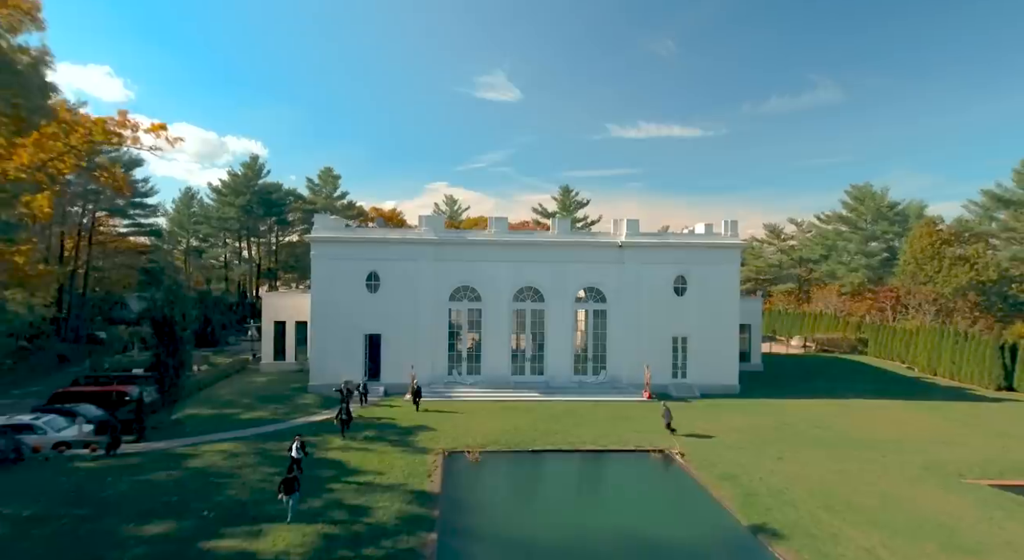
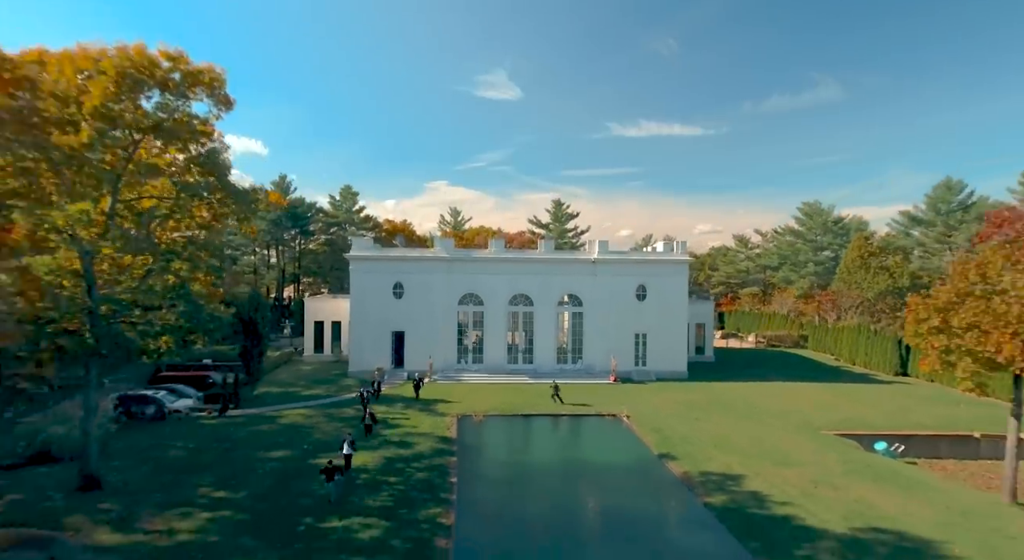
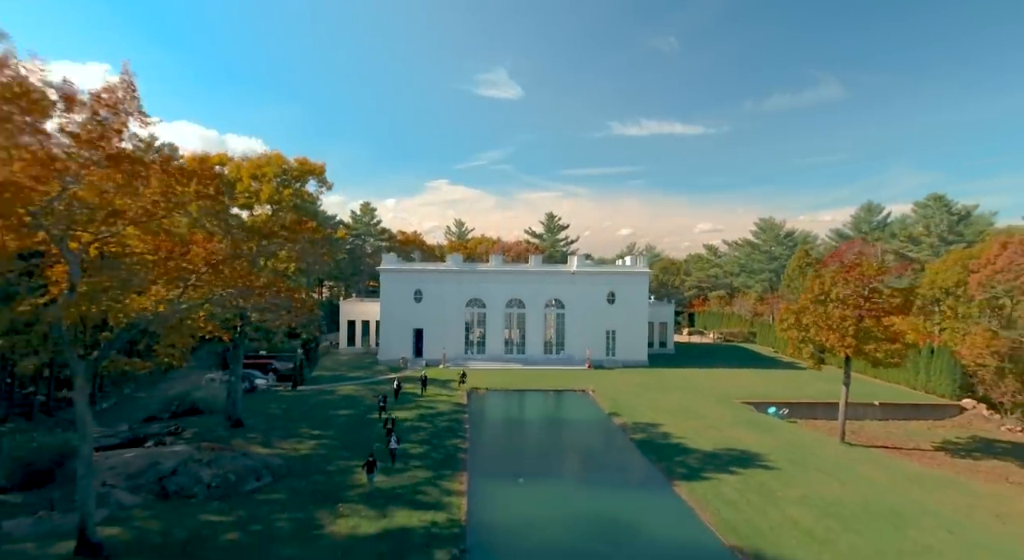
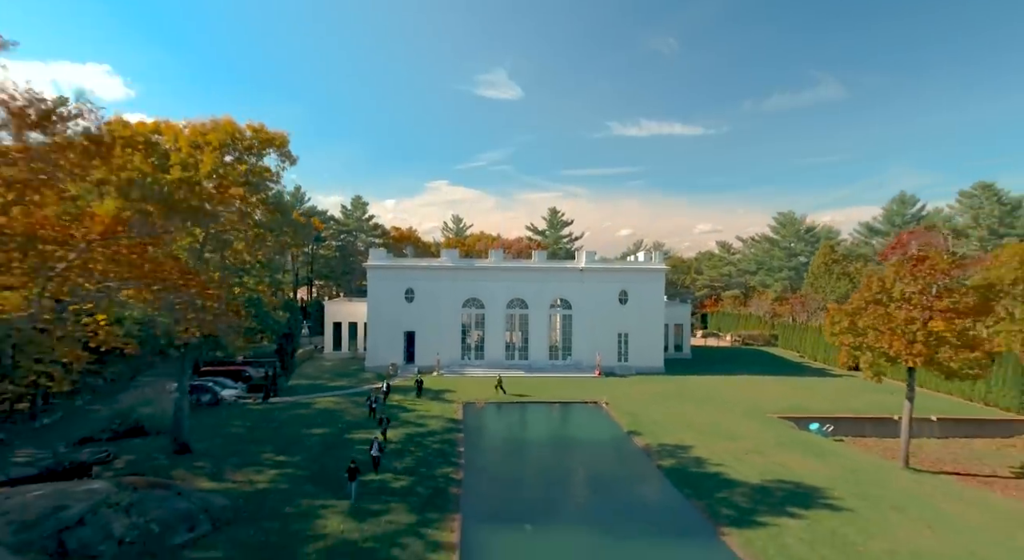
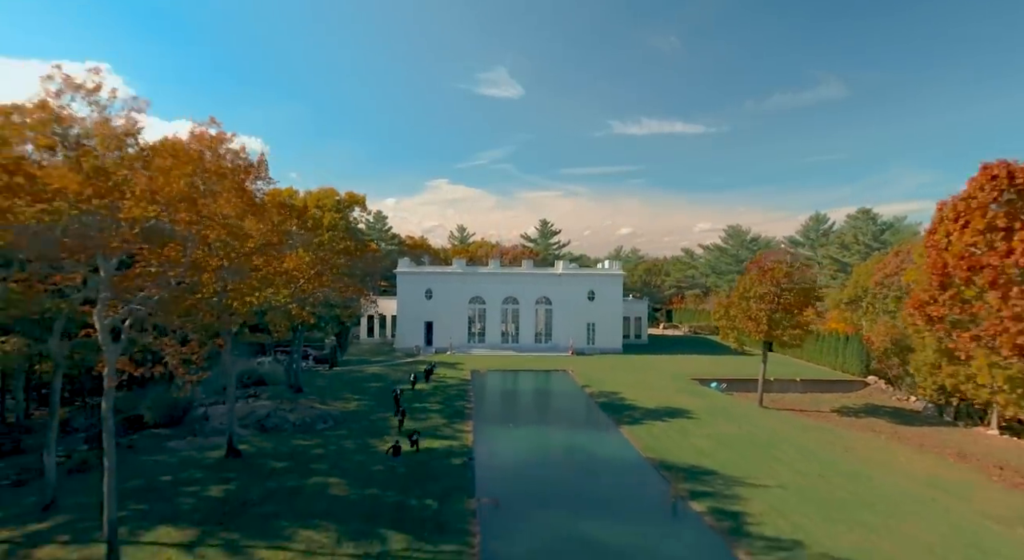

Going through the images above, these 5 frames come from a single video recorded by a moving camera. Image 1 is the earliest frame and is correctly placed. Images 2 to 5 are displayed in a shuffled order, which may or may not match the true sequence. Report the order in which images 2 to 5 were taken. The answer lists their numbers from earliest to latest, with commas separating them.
2, 4, 3, 5
